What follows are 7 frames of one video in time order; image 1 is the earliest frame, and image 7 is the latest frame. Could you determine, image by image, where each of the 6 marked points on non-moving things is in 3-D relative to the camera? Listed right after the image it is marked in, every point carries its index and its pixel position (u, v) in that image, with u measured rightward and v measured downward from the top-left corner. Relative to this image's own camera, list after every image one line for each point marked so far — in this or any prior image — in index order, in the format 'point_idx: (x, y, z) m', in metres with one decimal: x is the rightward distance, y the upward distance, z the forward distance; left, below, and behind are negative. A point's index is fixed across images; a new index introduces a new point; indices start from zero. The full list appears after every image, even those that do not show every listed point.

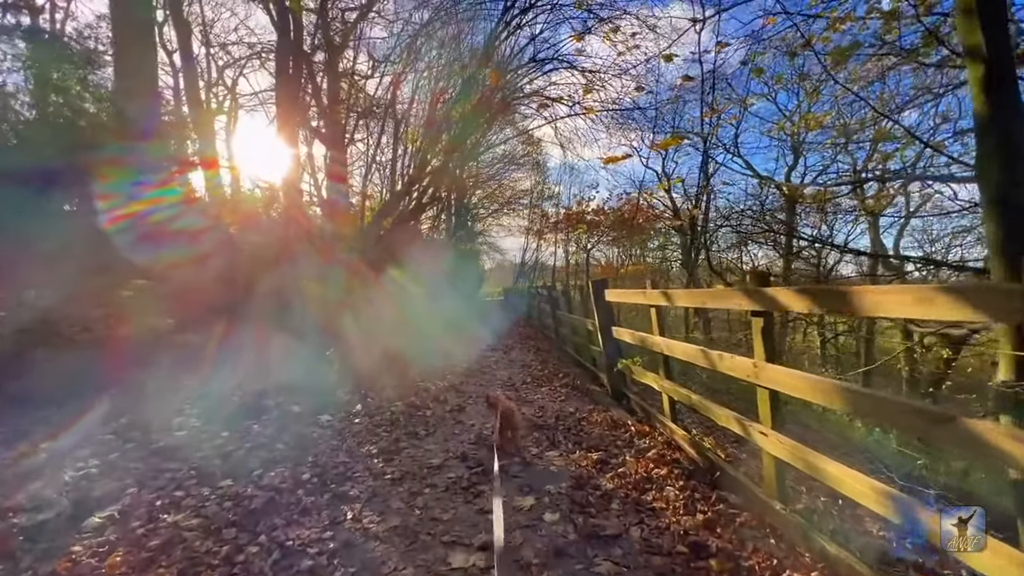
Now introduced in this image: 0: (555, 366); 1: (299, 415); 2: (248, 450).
0: (+0.6, -1.1, +8.4) m
1: (-2.0, -1.2, +5.3) m
2: (-1.9, -1.2, +4.2) m
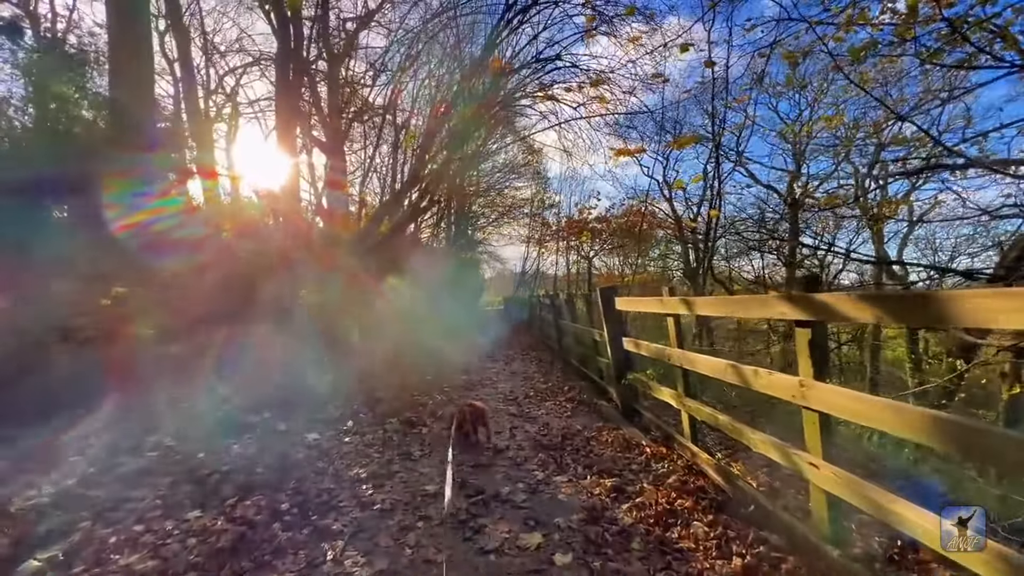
0: (+0.6, -1.2, +8.0) m
1: (-1.9, -1.2, +4.9) m
2: (-1.9, -1.2, +3.8) m
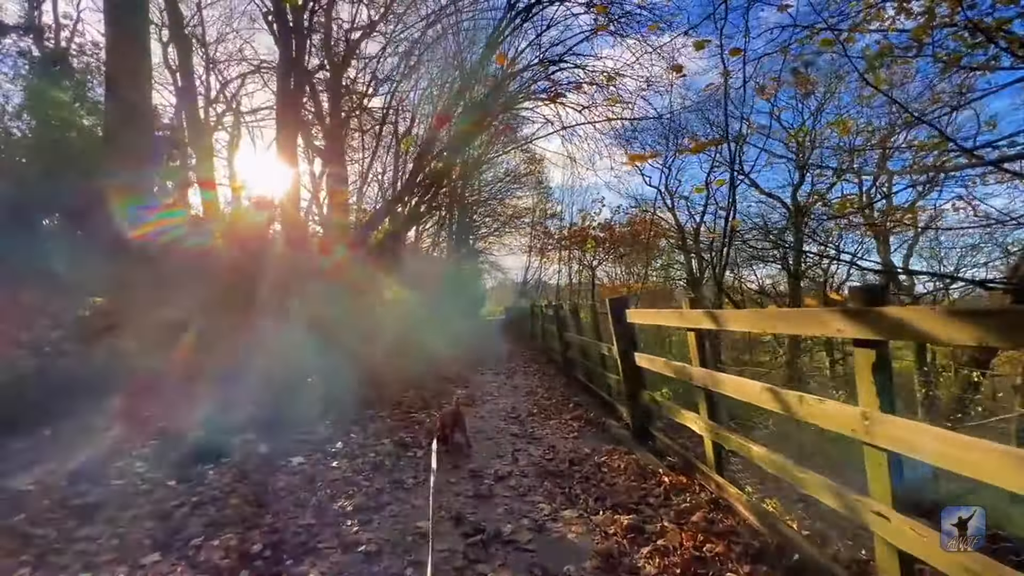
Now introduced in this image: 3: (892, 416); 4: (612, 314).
0: (+0.7, -1.4, +7.6) m
1: (-1.9, -1.3, +4.5) m
2: (-1.9, -1.3, +3.4) m
3: (+1.2, -0.4, +1.9) m
4: (+0.8, -0.2, +4.9) m
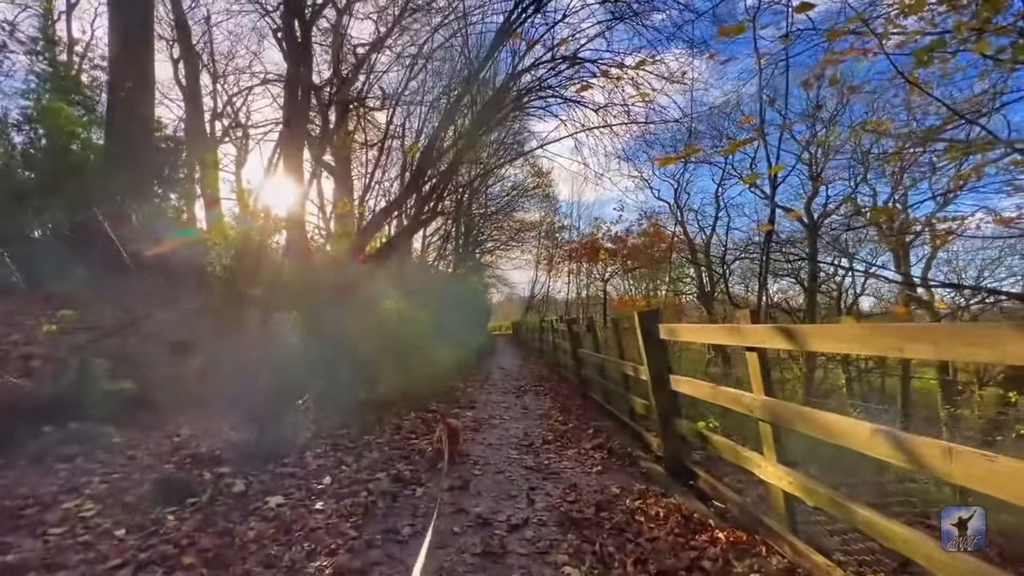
0: (+0.8, -1.5, +6.9) m
1: (-1.8, -1.4, +3.9) m
2: (-1.8, -1.3, +2.8) m
3: (+1.3, -0.4, +1.2) m
4: (+0.9, -0.3, +4.2) m
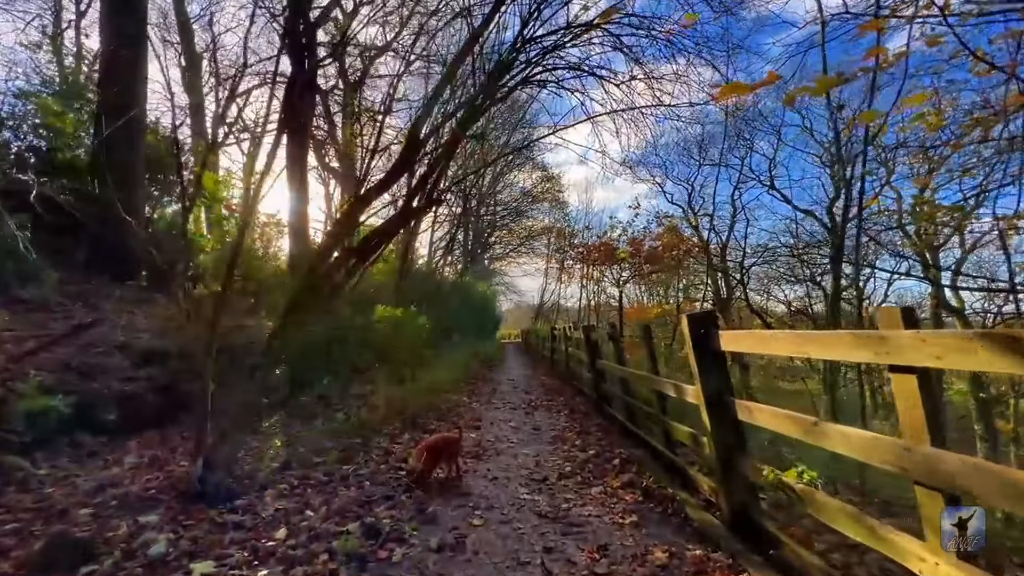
0: (+0.9, -1.5, +5.9) m
1: (-1.8, -1.4, +2.9) m
2: (-1.8, -1.3, +1.8) m
3: (+1.3, -0.4, +0.2) m
4: (+1.0, -0.3, +3.2) m
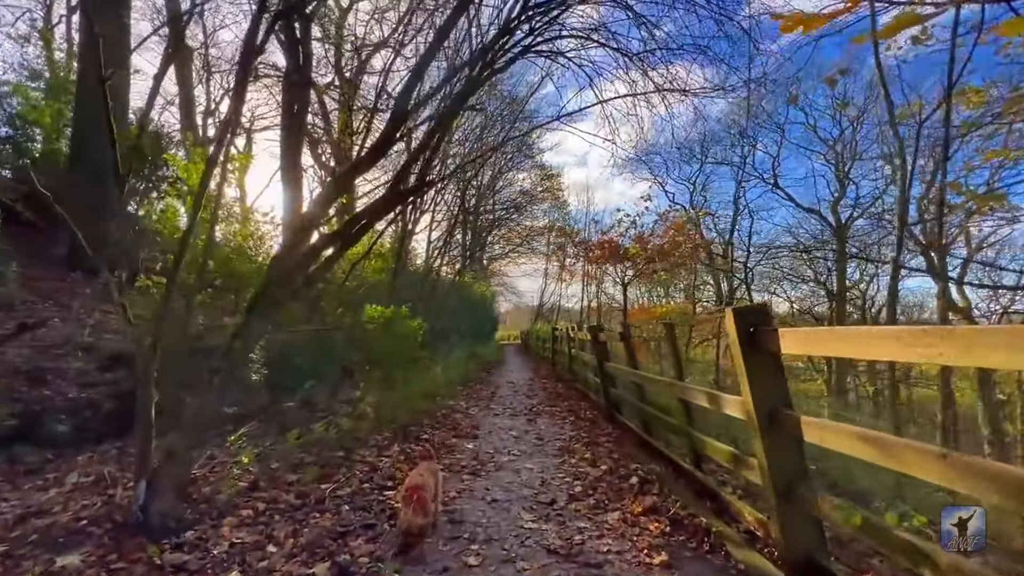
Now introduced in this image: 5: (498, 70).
0: (+0.9, -1.5, +5.2) m
1: (-1.8, -1.3, +2.3) m
2: (-1.7, -1.2, +1.2) m
3: (+1.3, -0.3, -0.4) m
4: (+1.0, -0.2, +2.6) m
5: (-0.1, +1.8, +4.9) m
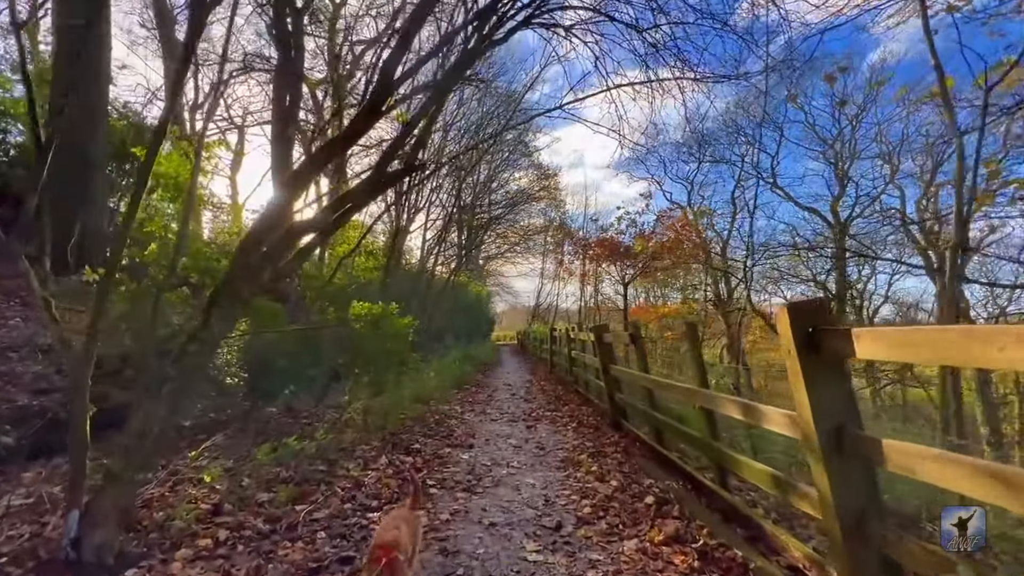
0: (+0.9, -1.5, +4.8) m
1: (-1.7, -1.3, +1.8) m
2: (-1.7, -1.2, +0.6) m
3: (+1.4, -0.3, -0.9) m
4: (+1.0, -0.2, +2.1) m
5: (-0.1, +1.9, +4.4) m
